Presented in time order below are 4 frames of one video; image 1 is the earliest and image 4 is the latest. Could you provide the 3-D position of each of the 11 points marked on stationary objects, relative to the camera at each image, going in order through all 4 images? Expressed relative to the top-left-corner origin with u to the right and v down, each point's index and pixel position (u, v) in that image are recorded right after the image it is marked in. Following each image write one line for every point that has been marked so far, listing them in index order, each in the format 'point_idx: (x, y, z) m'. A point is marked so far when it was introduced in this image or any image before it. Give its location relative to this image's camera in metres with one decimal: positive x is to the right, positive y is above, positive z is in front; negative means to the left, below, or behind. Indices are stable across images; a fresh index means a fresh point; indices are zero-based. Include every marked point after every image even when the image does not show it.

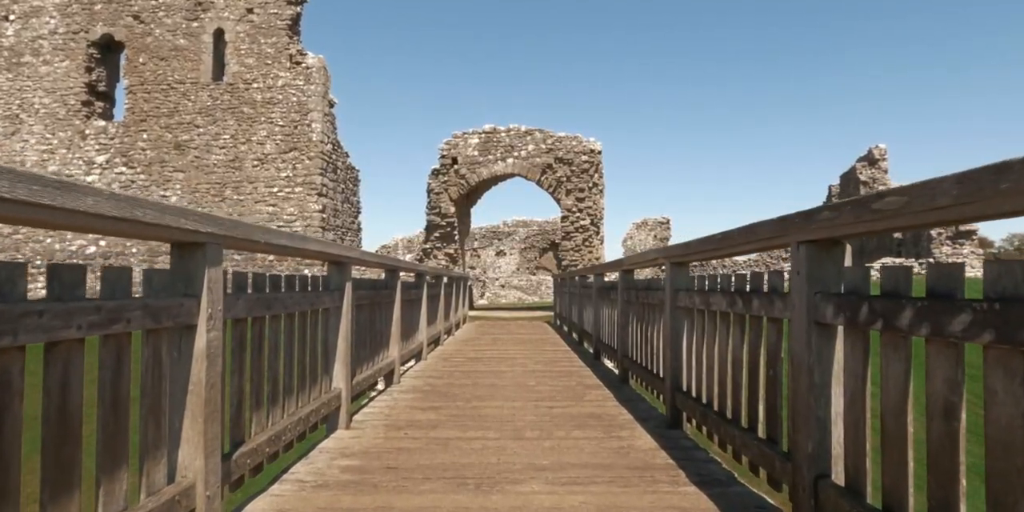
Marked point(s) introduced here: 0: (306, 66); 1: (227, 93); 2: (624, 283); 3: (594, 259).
0: (-5.2, +4.8, +18.2) m
1: (-7.3, +4.2, +18.4) m
2: (+0.9, -0.2, +5.7) m
3: (+2.1, -0.1, +18.6) m
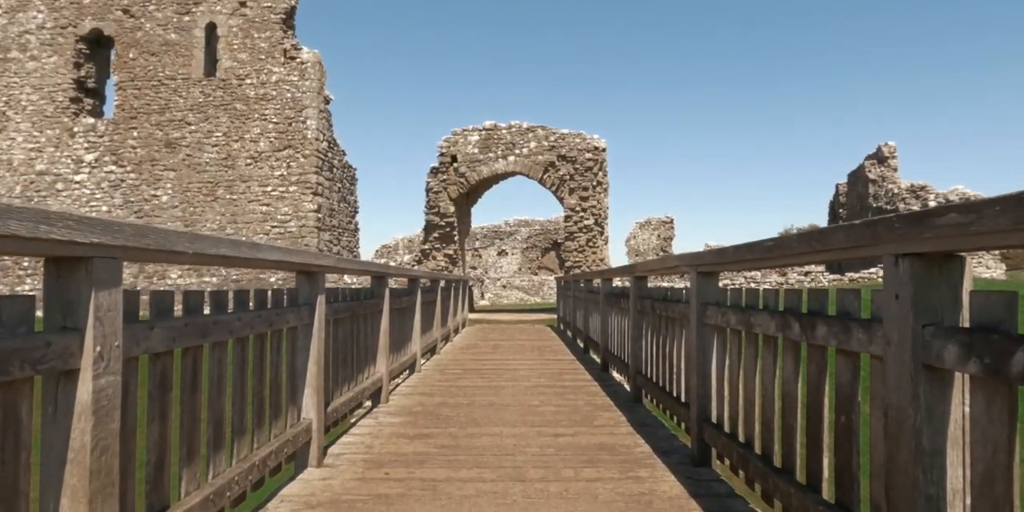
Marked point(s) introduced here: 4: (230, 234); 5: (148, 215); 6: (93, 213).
0: (-5.2, +4.8, +17.7) m
1: (-7.3, +4.2, +17.9) m
2: (+0.9, -0.2, +5.1) m
3: (+2.2, -0.1, +18.0) m
4: (-6.9, +0.5, +17.6) m
5: (-9.1, +1.0, +17.9) m
6: (-10.5, +1.1, +18.0) m
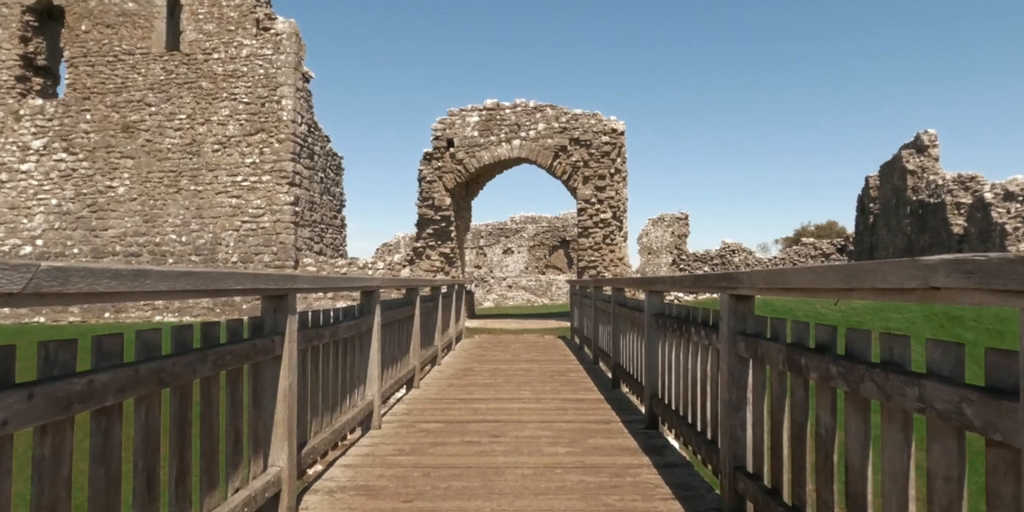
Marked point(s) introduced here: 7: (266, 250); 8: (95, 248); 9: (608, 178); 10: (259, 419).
0: (-5.1, +4.8, +15.4) m
1: (-7.2, +4.2, +15.6) m
2: (+0.9, -0.3, +2.8) m
3: (+2.3, -0.1, +15.7) m
4: (-6.8, +0.5, +15.4) m
5: (-8.9, +1.0, +15.7) m
6: (-10.4, +1.1, +15.8) m
7: (-5.2, +0.1, +15.0) m
8: (-9.1, +0.2, +15.6) m
9: (+2.1, +1.7, +15.9) m
10: (-1.0, -0.6, +2.8) m
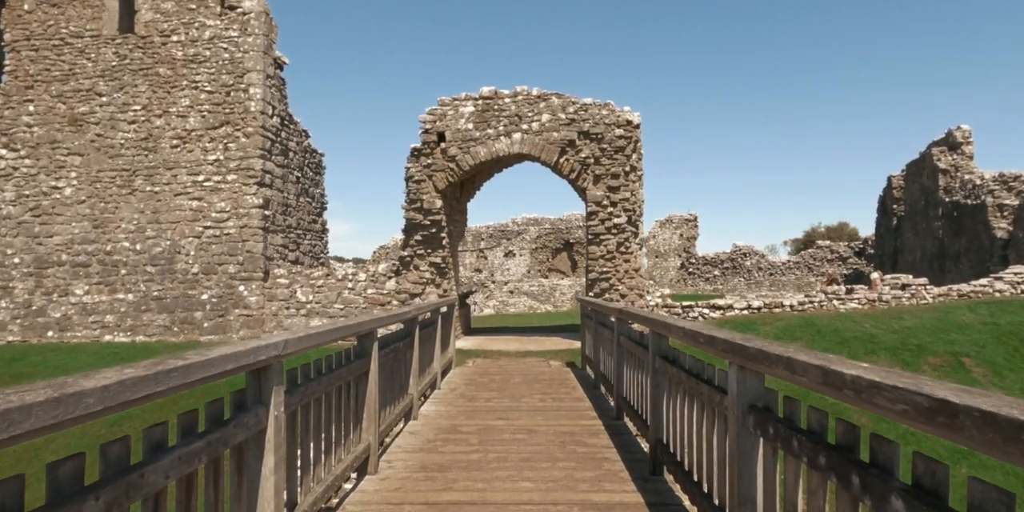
0: (-5.1, +4.6, +13.6) m
1: (-7.2, +4.0, +13.8) m
2: (+0.9, -0.4, +0.9) m
3: (+2.3, -0.3, +13.8) m
4: (-6.8, +0.3, +13.5) m
5: (-8.9, +0.8, +13.8) m
6: (-10.4, +0.9, +13.9) m
7: (-5.2, -0.1, +13.2) m
8: (-9.1, 0.0, +13.8) m
9: (+2.1, +1.5, +14.0) m
10: (-1.0, -0.8, +0.9) m
